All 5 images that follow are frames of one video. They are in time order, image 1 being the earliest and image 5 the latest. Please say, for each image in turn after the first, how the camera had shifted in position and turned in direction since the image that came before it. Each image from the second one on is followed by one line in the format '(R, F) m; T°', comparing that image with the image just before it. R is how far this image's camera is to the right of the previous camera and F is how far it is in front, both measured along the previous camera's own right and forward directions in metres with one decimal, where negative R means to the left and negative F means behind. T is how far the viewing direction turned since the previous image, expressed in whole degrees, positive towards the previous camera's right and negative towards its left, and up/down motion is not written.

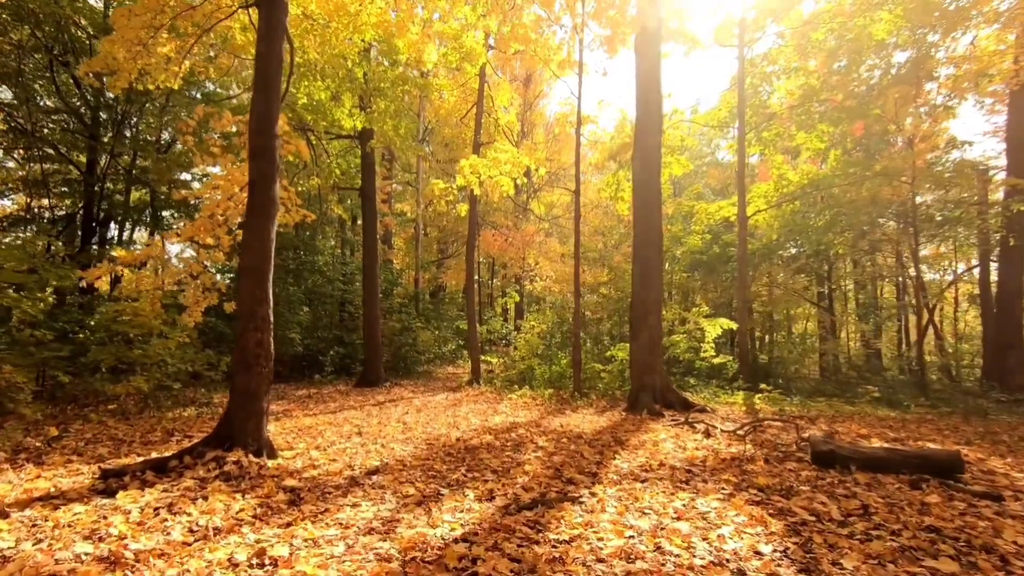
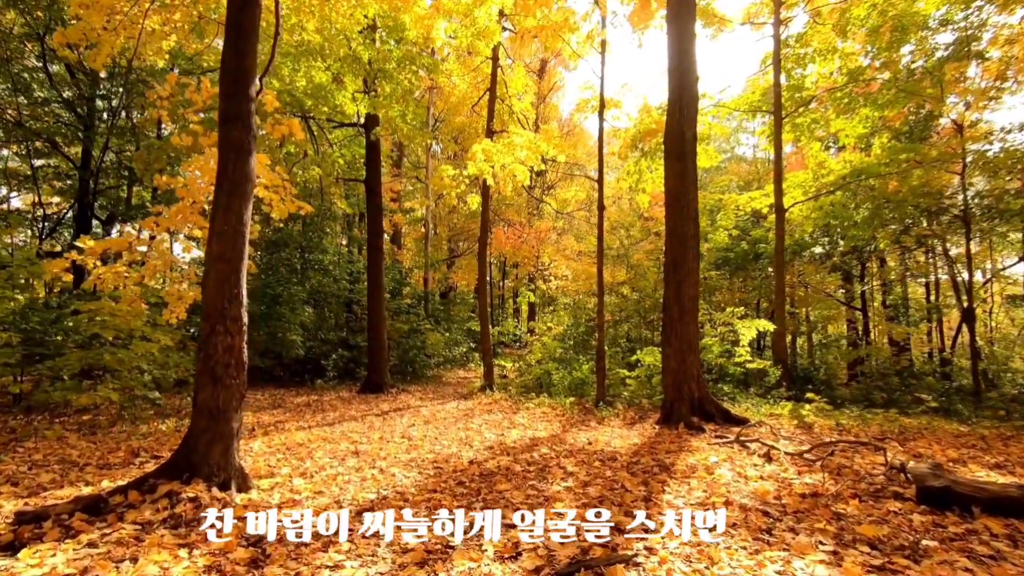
(-0.1, +0.8) m; -1°
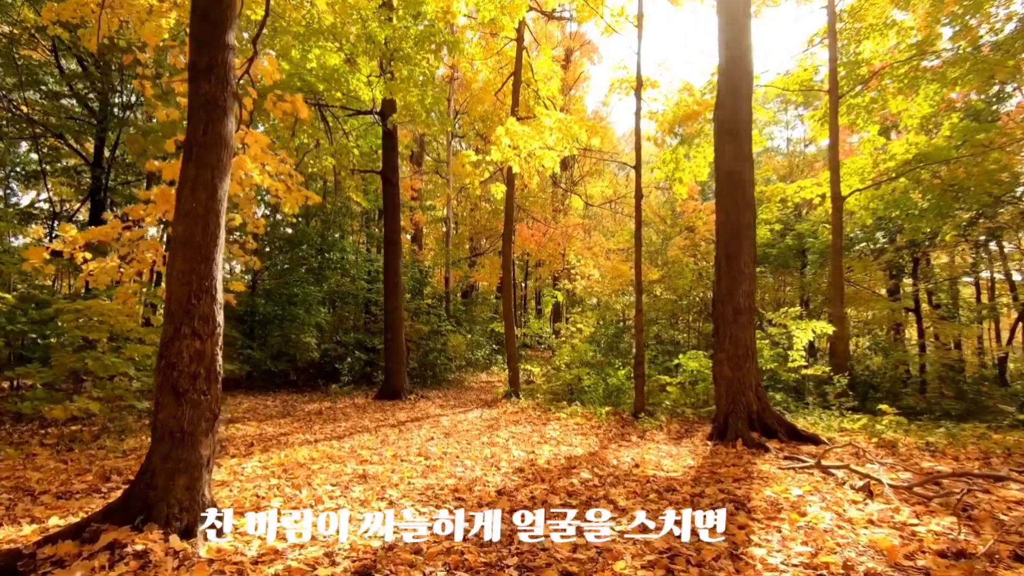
(-0.1, +0.8) m; -3°
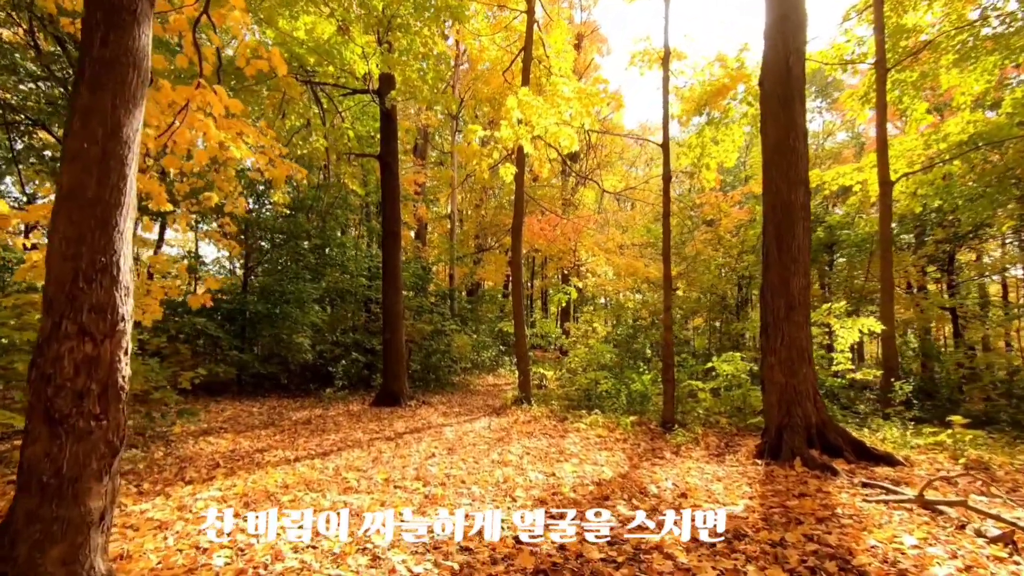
(-0.1, +0.9) m; -1°
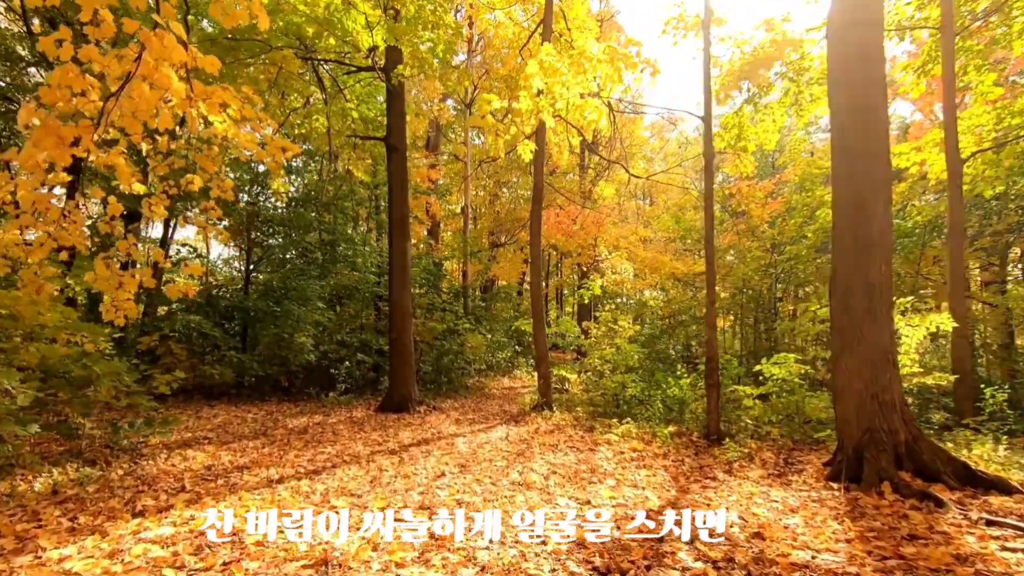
(-0.1, +0.8) m; -2°
